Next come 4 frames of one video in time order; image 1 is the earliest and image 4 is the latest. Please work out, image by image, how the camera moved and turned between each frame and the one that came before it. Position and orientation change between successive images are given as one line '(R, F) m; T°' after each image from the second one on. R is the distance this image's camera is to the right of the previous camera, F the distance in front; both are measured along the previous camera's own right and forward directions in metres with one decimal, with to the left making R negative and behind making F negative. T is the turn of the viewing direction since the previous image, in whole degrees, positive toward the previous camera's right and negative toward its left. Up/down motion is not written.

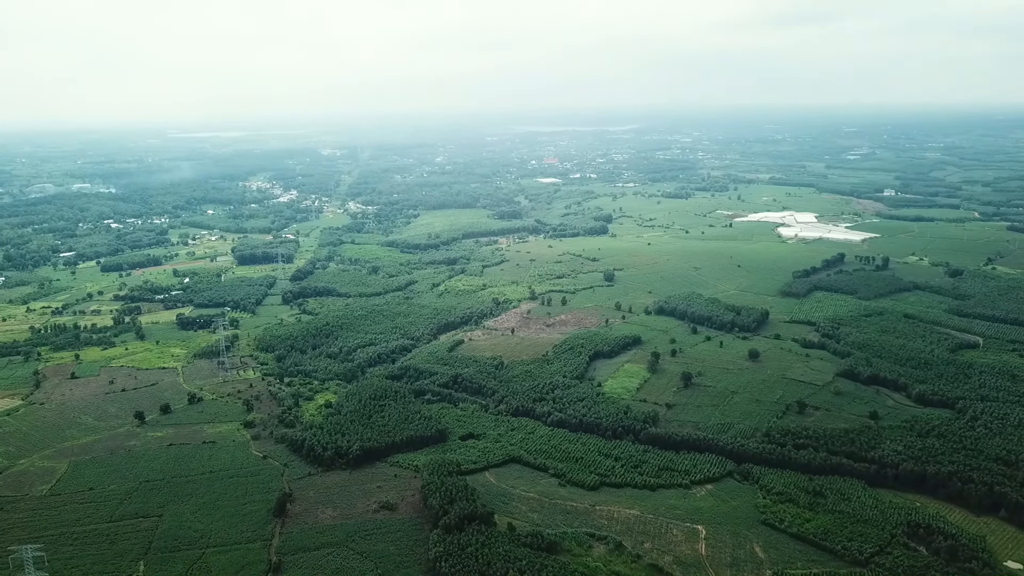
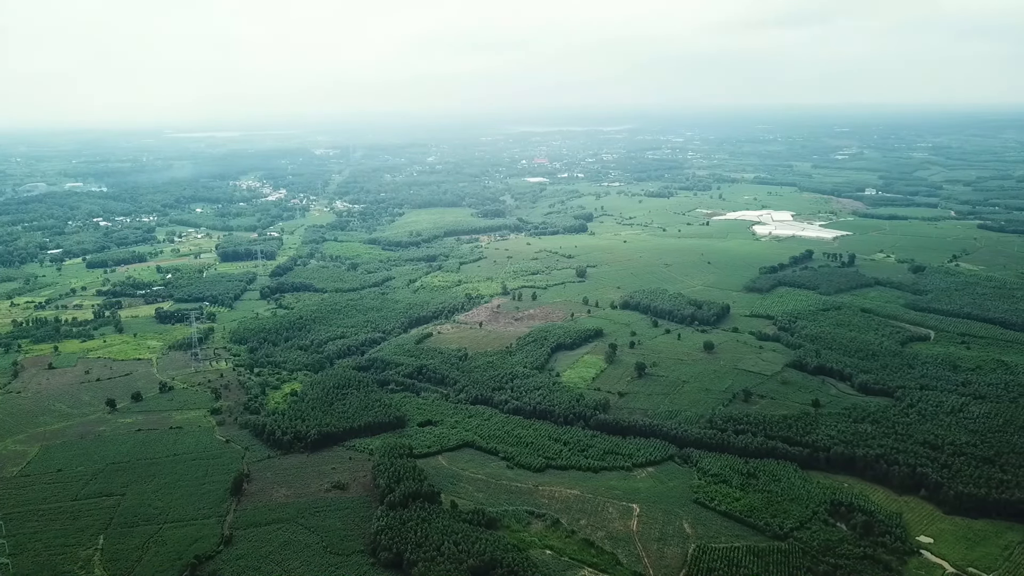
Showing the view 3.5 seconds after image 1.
(+2.0, -1.2) m; 0°
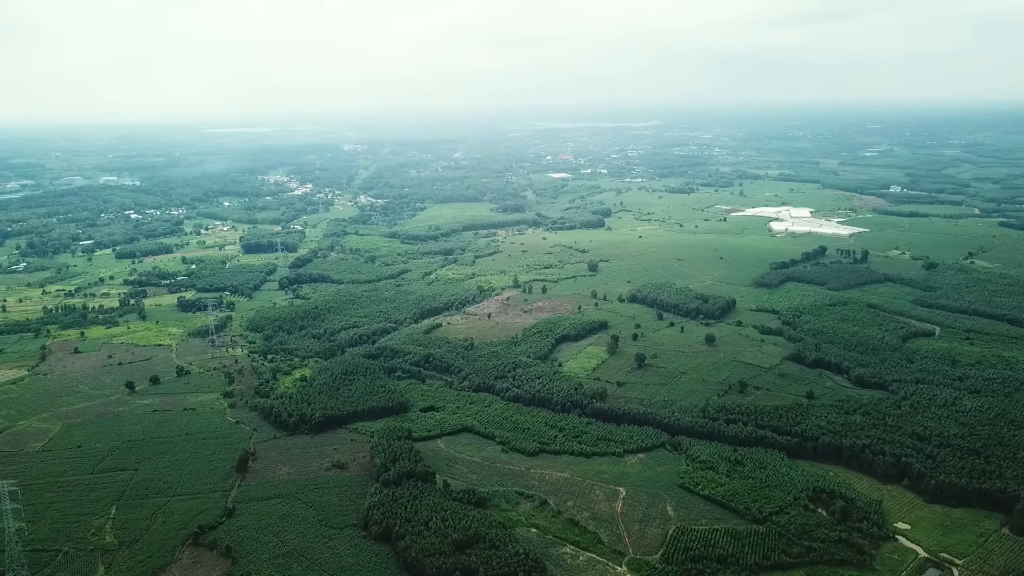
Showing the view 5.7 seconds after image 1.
(+1.3, -0.9) m; -2°
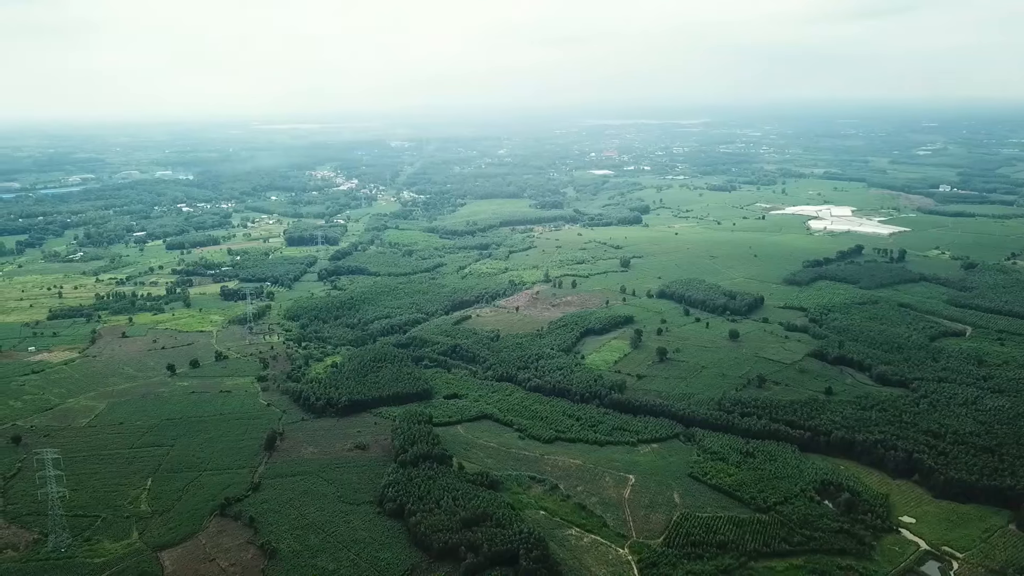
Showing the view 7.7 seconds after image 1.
(+1.2, -0.9) m; -4°
